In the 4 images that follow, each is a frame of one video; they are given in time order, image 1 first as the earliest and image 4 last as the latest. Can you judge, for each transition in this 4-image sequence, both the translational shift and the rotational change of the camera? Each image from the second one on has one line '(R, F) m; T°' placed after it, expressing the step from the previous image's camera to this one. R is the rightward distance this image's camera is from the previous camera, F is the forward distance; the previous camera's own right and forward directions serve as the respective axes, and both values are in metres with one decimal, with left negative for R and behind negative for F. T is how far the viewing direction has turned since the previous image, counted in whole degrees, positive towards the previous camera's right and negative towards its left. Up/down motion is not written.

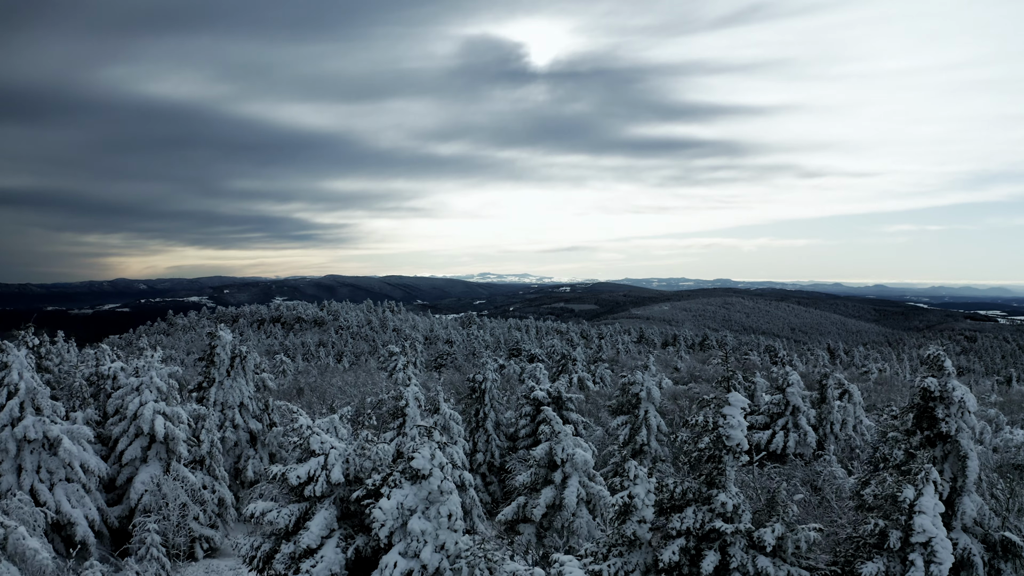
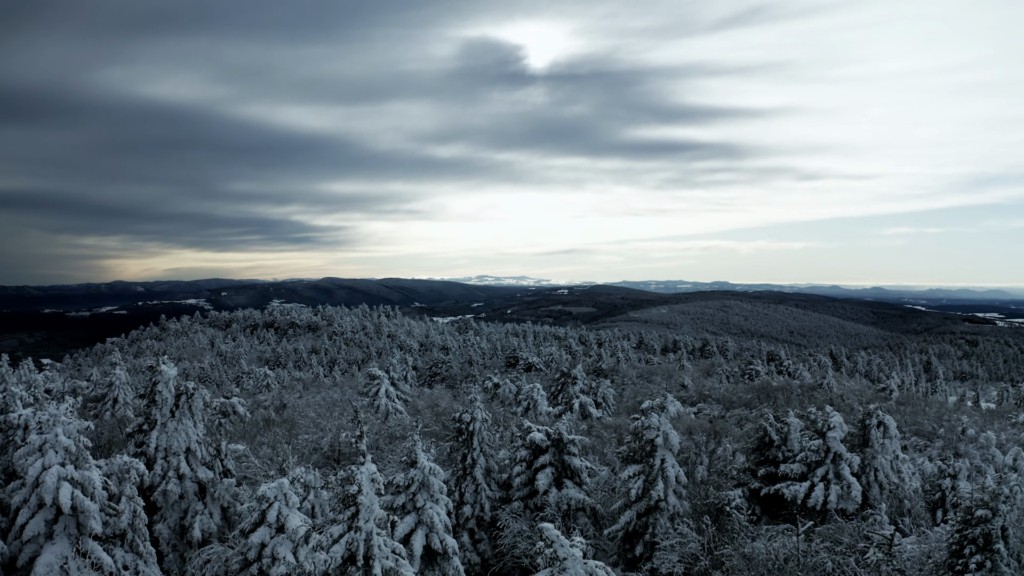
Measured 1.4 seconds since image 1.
(+0.1, +2.5) m; 0°
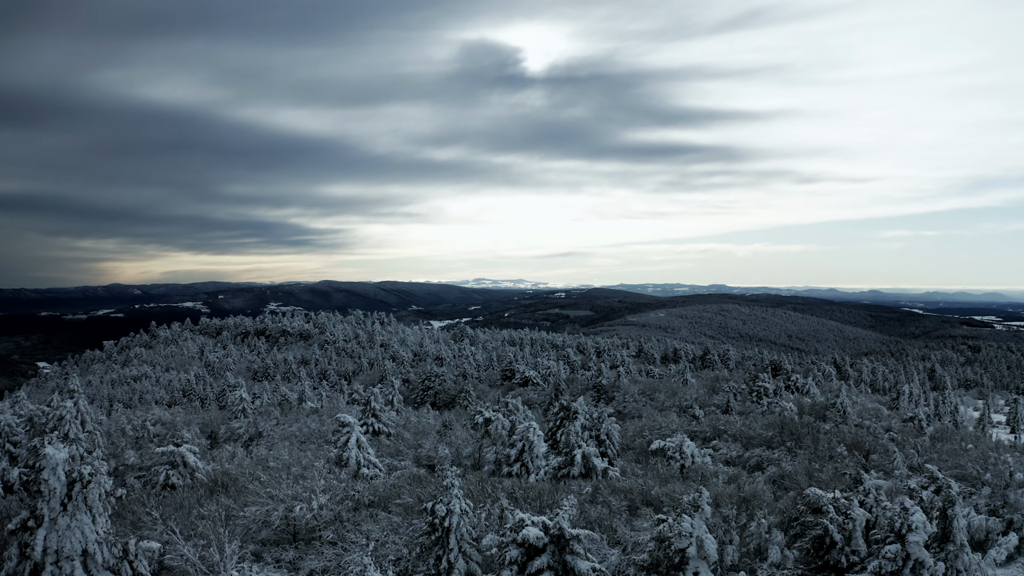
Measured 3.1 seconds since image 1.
(+0.2, +3.3) m; 0°
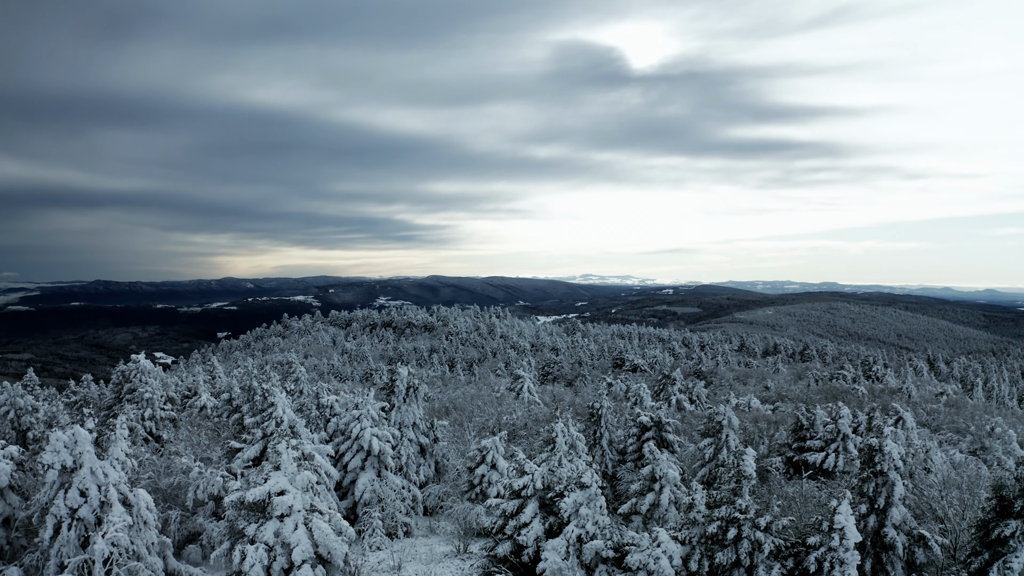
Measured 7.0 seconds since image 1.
(-1.1, -13.0) m; -11°
